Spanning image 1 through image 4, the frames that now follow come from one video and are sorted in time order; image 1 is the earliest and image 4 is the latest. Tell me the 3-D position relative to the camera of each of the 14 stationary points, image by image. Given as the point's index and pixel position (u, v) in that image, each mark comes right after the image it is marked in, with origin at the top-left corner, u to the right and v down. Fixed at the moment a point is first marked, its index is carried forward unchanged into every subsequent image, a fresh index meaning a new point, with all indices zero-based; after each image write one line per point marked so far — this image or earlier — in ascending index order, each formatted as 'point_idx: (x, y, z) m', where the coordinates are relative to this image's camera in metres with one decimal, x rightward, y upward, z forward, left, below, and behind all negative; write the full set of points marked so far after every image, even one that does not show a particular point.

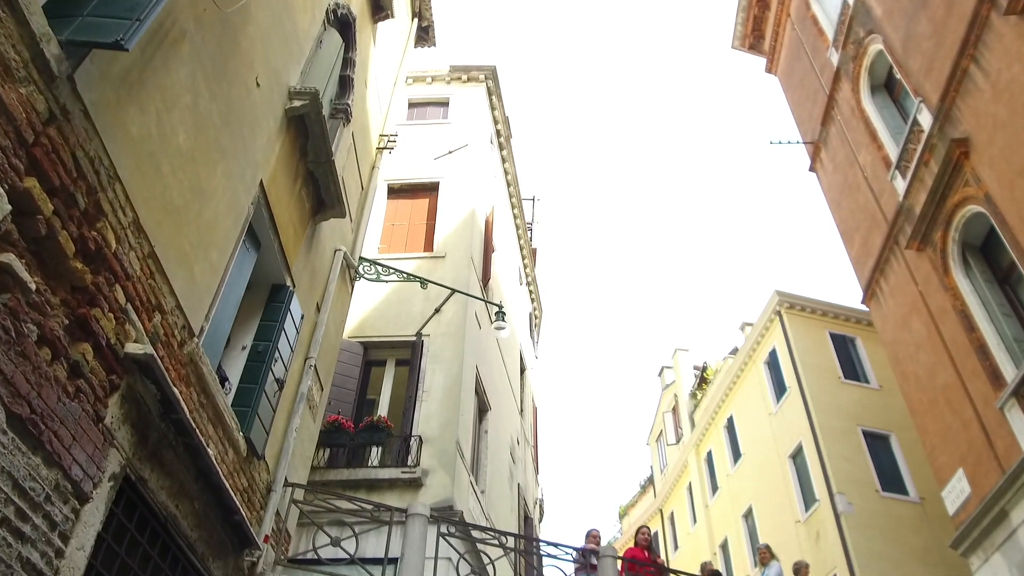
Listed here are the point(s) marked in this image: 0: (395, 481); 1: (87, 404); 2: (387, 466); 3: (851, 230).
0: (-1.6, -2.6, +10.0) m
1: (-2.2, -0.6, +3.9) m
2: (-1.7, -2.5, +10.2) m
3: (+7.6, +1.3, +16.6) m
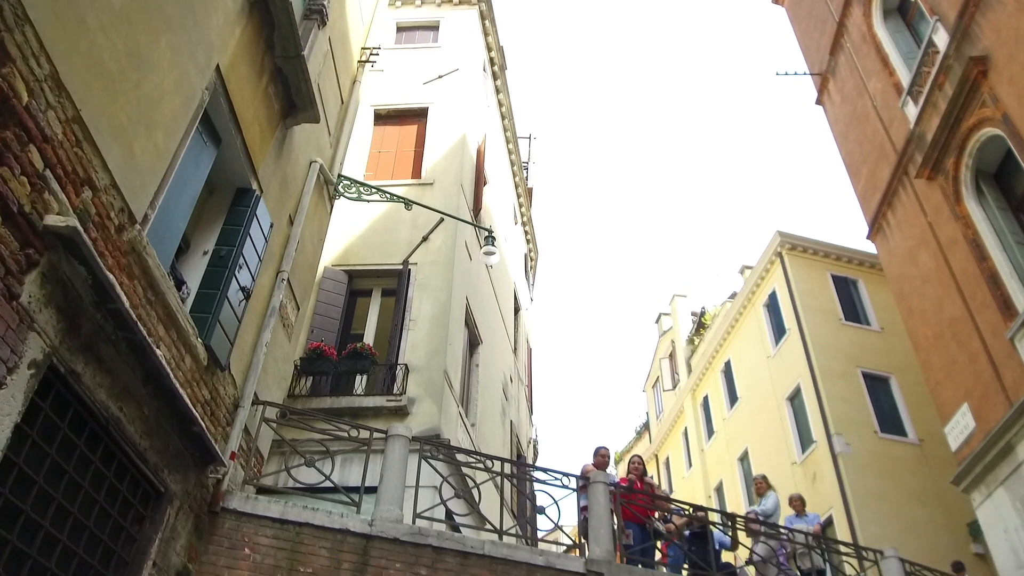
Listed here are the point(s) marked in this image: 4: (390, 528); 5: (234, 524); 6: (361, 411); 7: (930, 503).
0: (-1.7, -1.6, +9.6) m
1: (-2.4, +0.1, +3.4) m
2: (-1.9, -1.4, +9.7) m
3: (+7.5, +2.7, +15.9) m
4: (-1.1, -2.1, +6.4) m
5: (-2.2, -1.9, +5.9) m
6: (-2.0, -1.6, +9.6) m
7: (+9.7, -5.0, +17.2) m
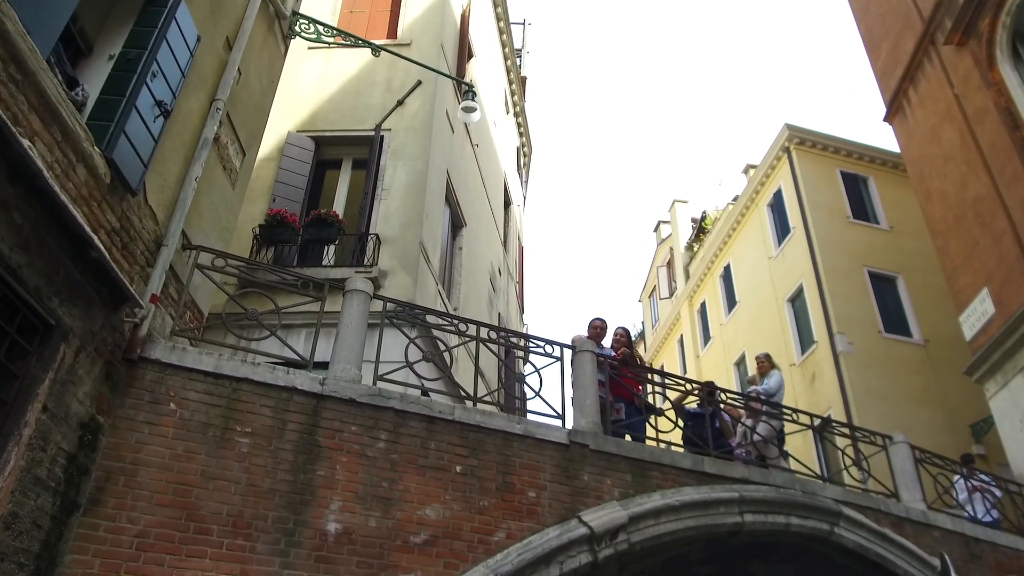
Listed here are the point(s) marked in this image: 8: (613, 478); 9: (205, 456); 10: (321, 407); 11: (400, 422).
0: (-1.9, +0.1, +8.7) m
1: (-2.6, +1.1, +2.4) m
2: (-2.1, +0.3, +8.8) m
3: (+7.3, +5.0, +14.6) m
4: (-1.3, -0.8, +5.6) m
5: (-2.4, -0.6, +5.1) m
6: (-2.2, 0.0, +8.7) m
7: (+9.5, -2.6, +16.6) m
8: (+0.9, -1.7, +6.5) m
9: (-2.1, -1.1, +4.9) m
10: (-1.4, -0.9, +5.5) m
11: (-0.9, -1.0, +5.7) m
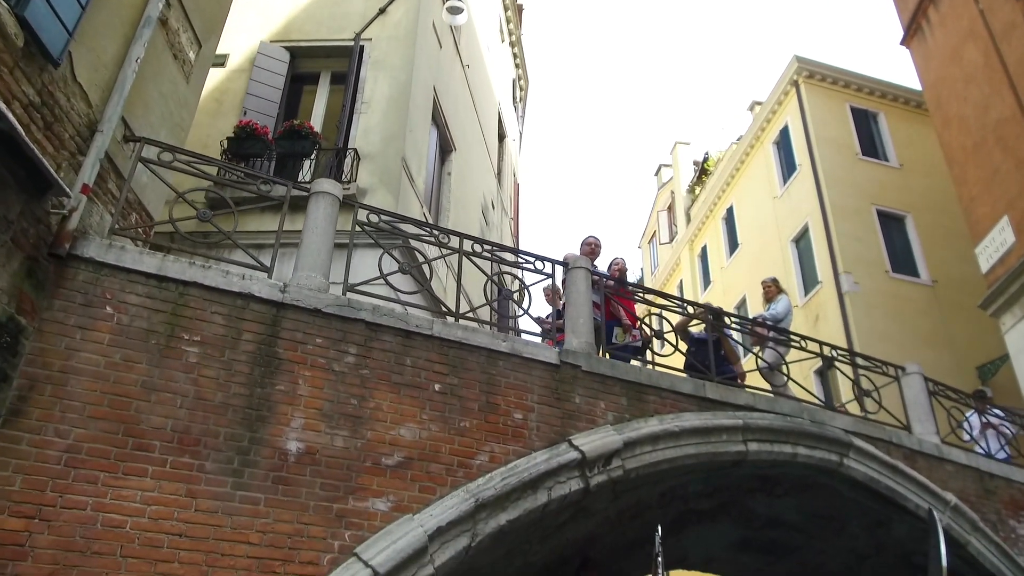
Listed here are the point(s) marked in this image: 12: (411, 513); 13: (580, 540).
0: (-2.1, +1.0, +8.0) m
1: (-2.7, +1.6, +1.7) m
2: (-2.2, +1.2, +8.2) m
3: (+7.2, +6.2, +13.6) m
4: (-1.4, -0.1, +5.0) m
5: (-2.5, +0.1, +4.5) m
6: (-2.3, +0.9, +8.0) m
7: (+9.4, -1.2, +16.1) m
8: (+0.8, -0.9, +6.0) m
9: (-2.2, -0.5, +4.4) m
10: (-1.5, -0.2, +4.9) m
11: (-1.0, -0.3, +5.2) m
12: (-0.6, -1.4, +4.7) m
13: (+0.6, -2.3, +6.6) m
